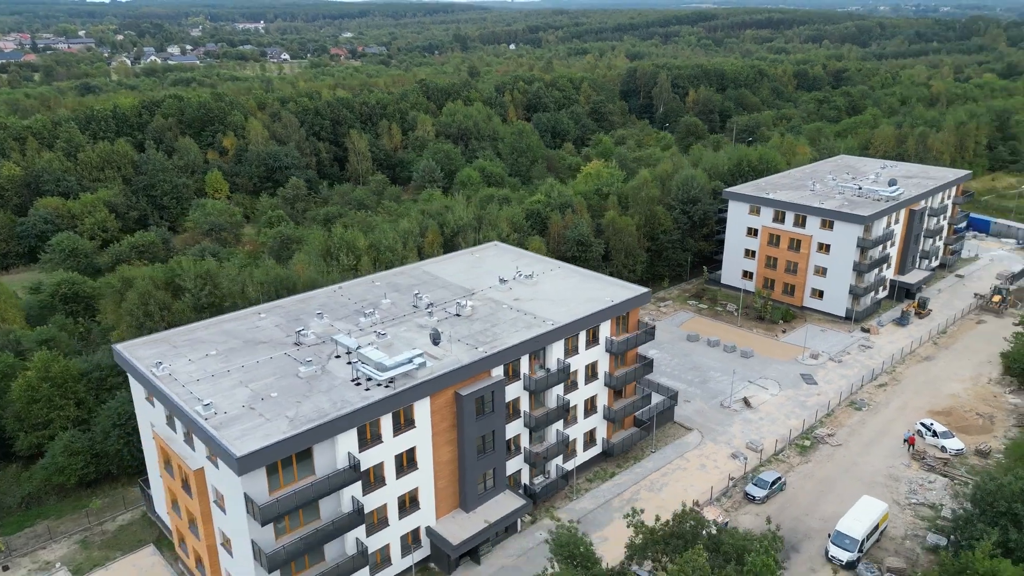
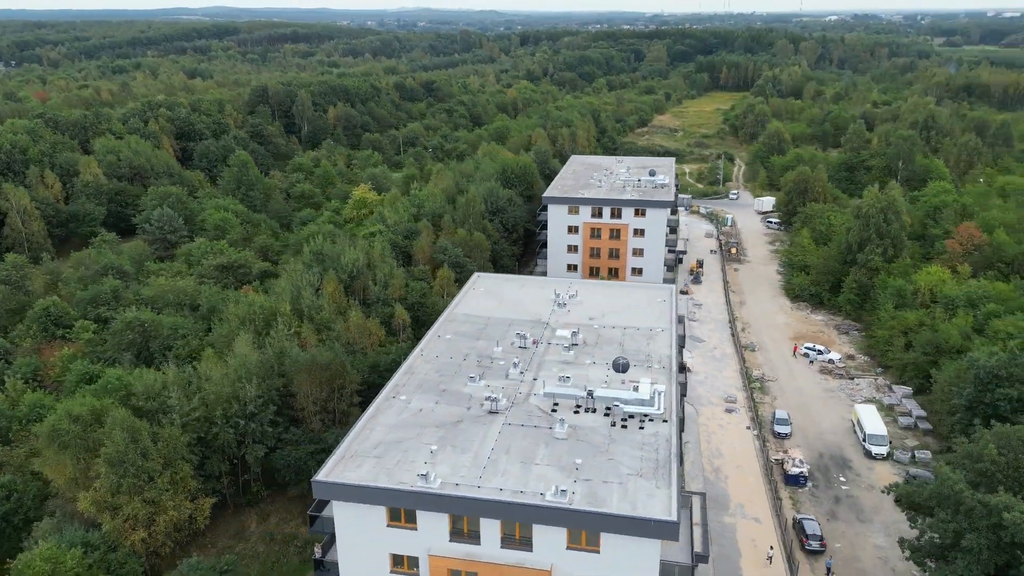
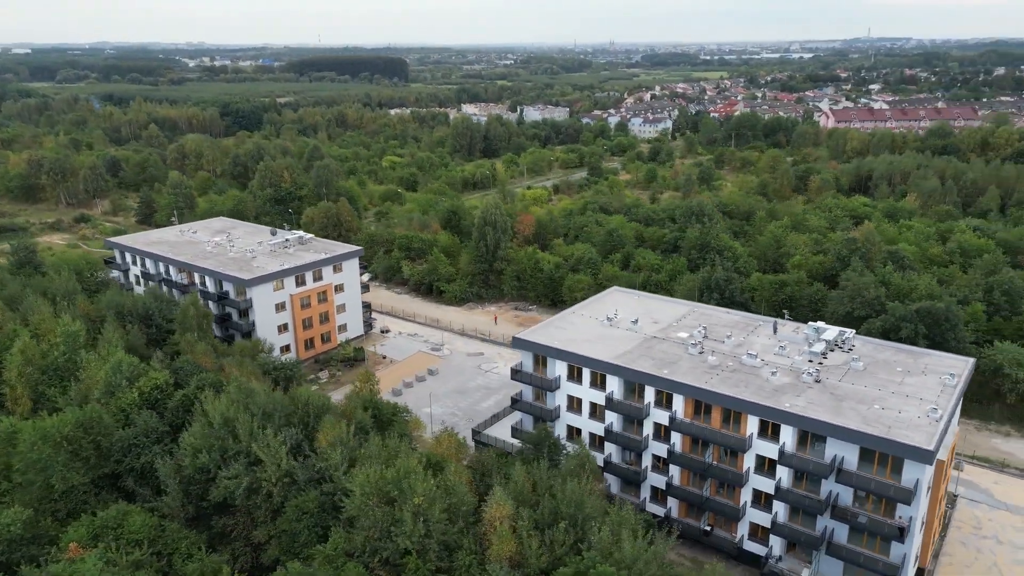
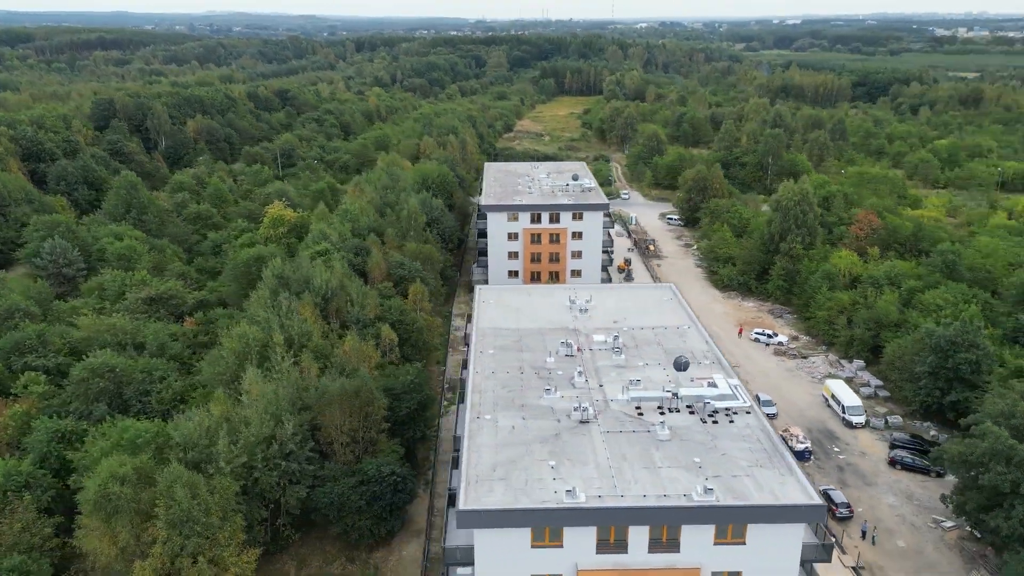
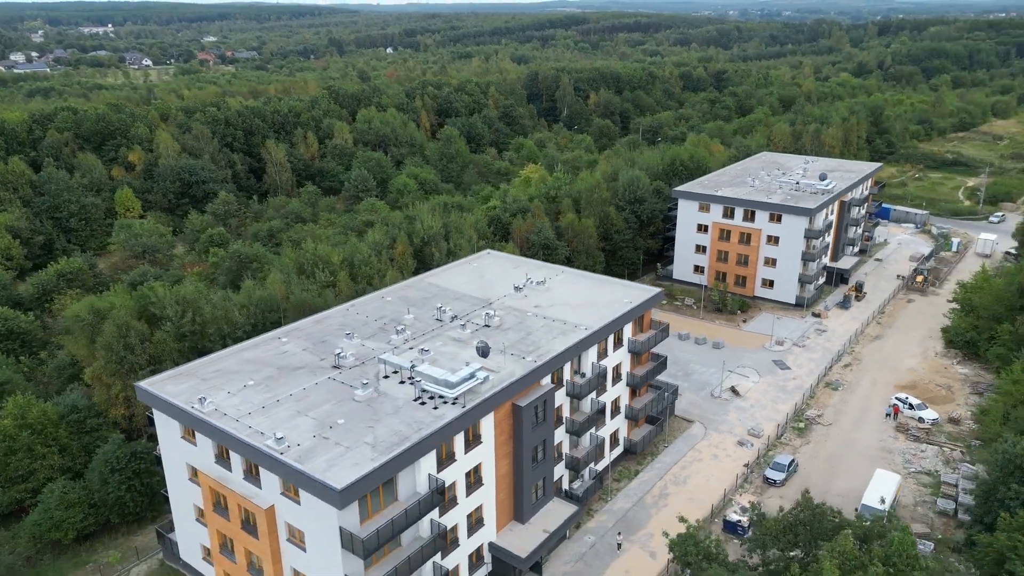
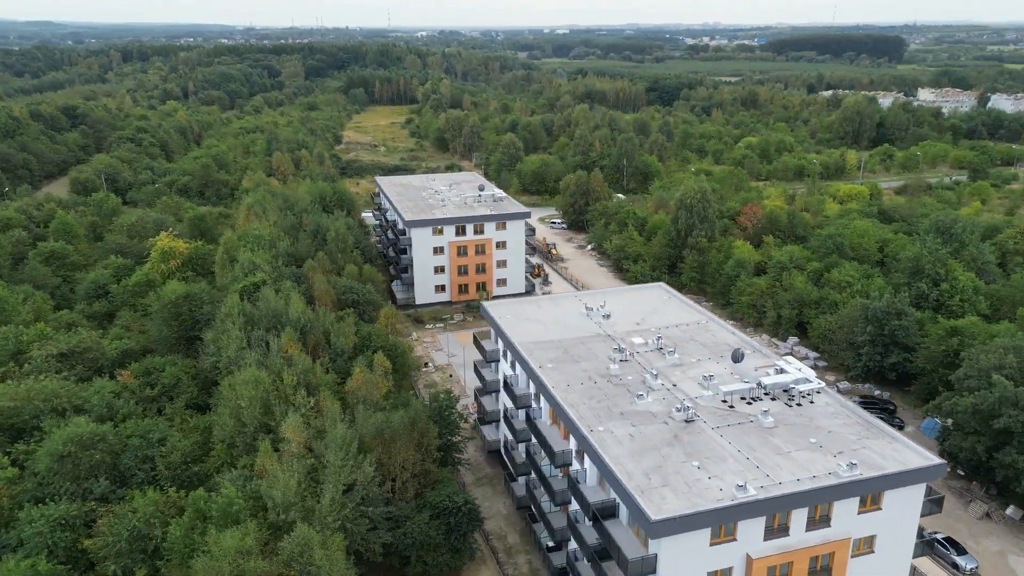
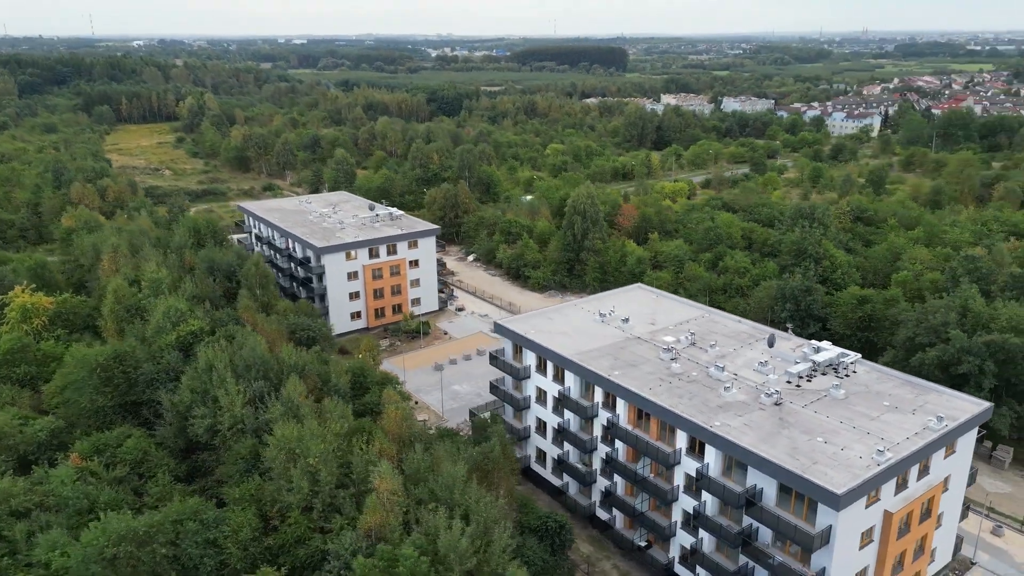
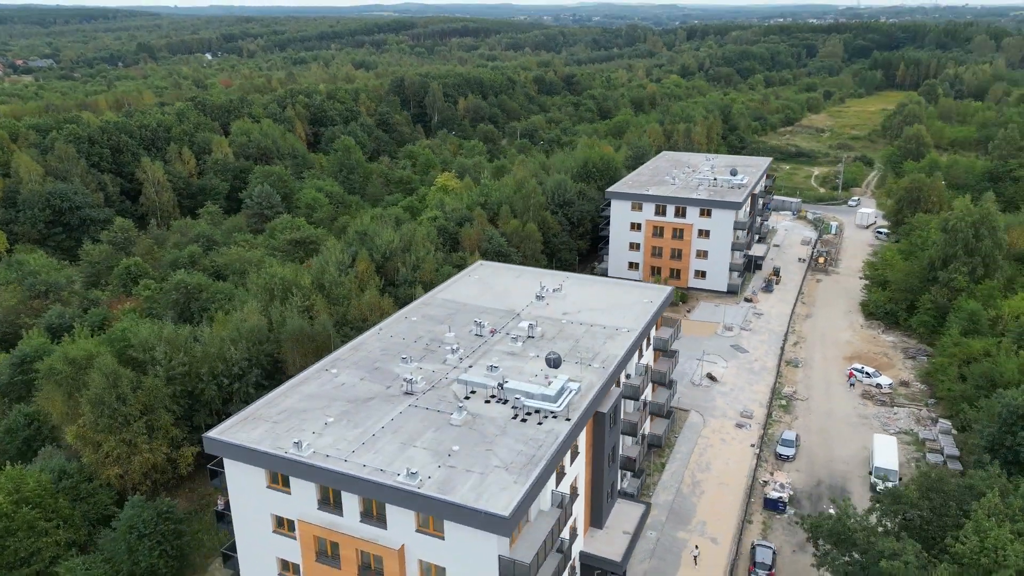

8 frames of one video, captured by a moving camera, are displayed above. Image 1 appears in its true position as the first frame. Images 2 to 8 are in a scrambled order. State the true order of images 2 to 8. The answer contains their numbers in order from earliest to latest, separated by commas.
5, 8, 2, 4, 6, 7, 3
